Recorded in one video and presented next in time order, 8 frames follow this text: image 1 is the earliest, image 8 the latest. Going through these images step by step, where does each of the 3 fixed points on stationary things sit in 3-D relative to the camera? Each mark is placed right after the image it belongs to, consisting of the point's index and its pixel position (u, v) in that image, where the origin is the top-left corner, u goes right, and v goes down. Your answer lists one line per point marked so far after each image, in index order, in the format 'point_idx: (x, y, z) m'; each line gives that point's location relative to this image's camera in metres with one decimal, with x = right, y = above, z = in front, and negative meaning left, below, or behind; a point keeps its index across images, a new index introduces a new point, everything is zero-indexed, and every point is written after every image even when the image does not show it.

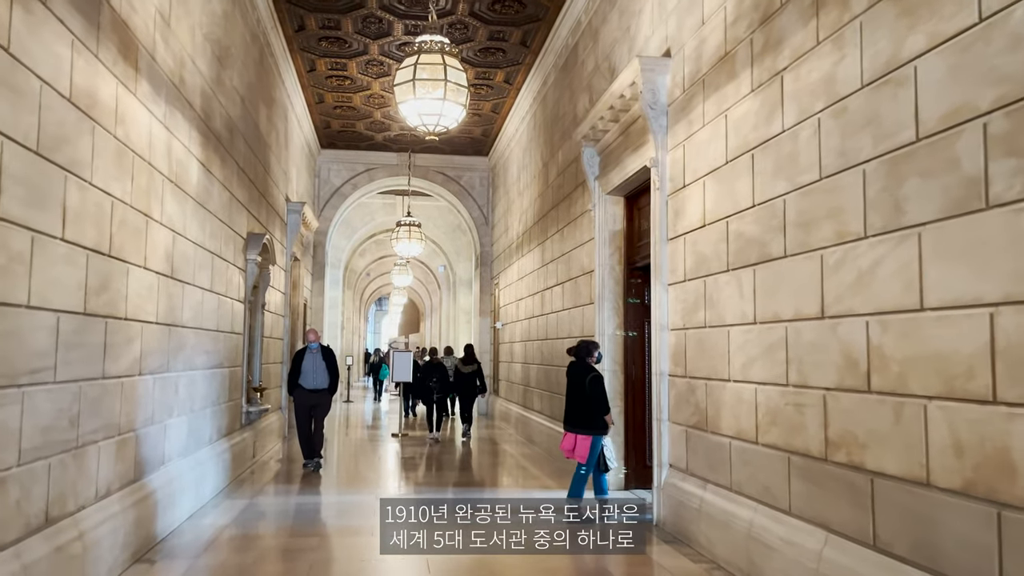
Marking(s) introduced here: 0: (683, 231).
0: (+1.1, +0.4, +5.2) m
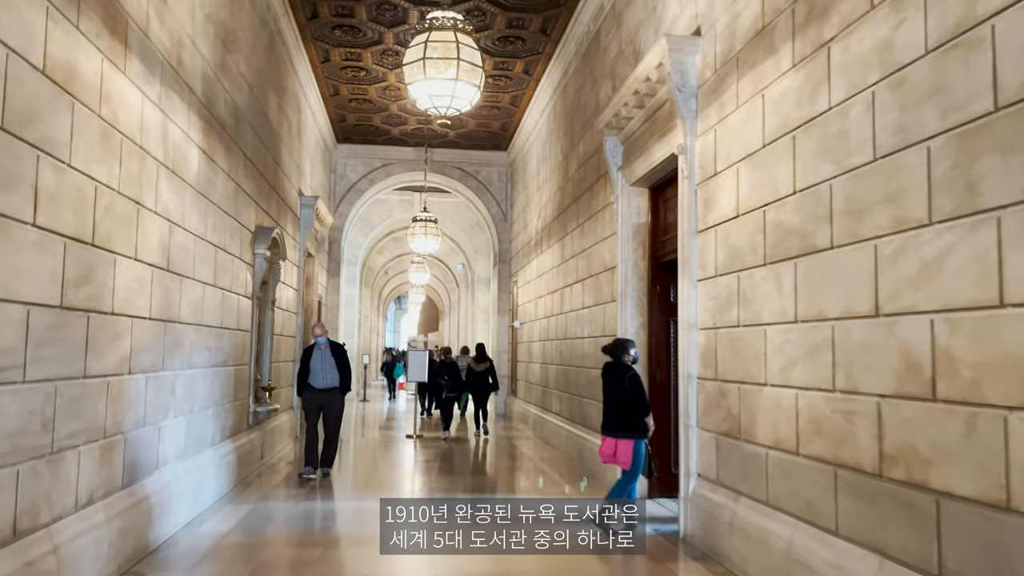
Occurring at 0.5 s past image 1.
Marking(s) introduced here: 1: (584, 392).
0: (+1.2, +0.4, +4.8) m
1: (+0.7, -1.1, +8.2) m
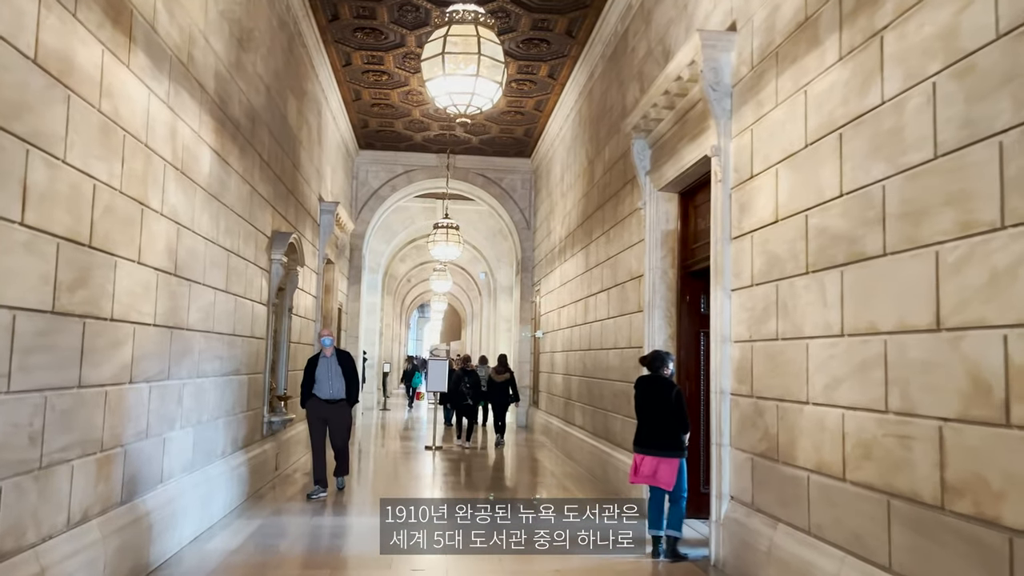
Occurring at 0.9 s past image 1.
0: (+1.4, +0.3, +4.5) m
1: (+1.0, -1.2, +7.9) m
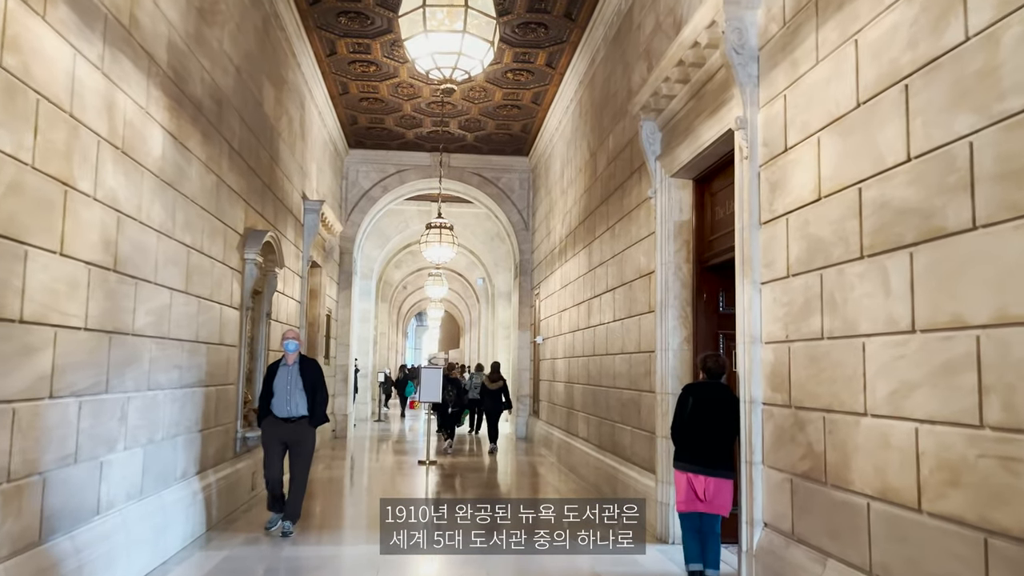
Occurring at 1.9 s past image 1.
0: (+1.3, +0.4, +3.9) m
1: (+0.9, -1.2, +7.3) m
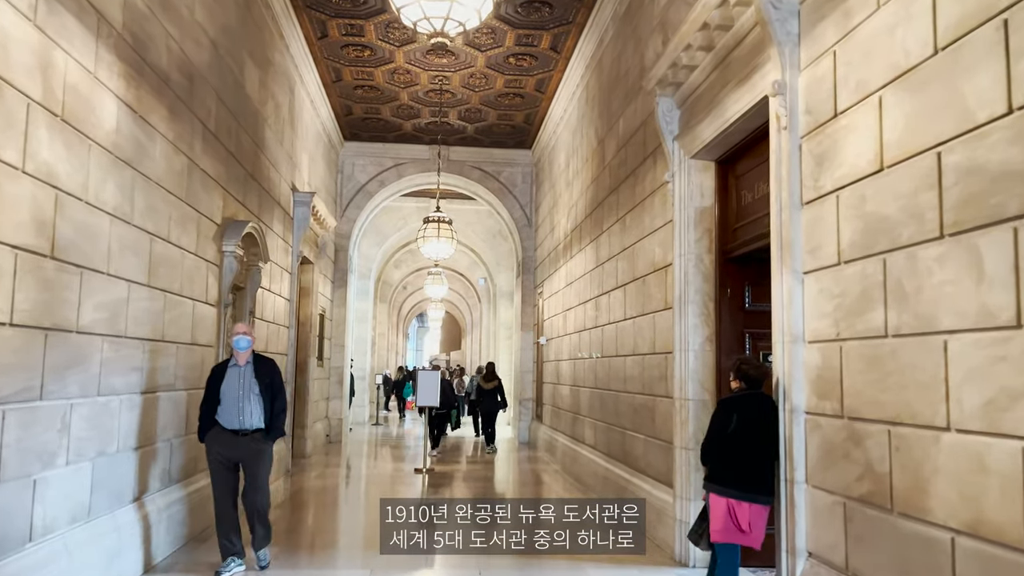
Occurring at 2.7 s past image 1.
0: (+1.3, +0.4, +3.3) m
1: (+1.0, -1.1, +6.7) m
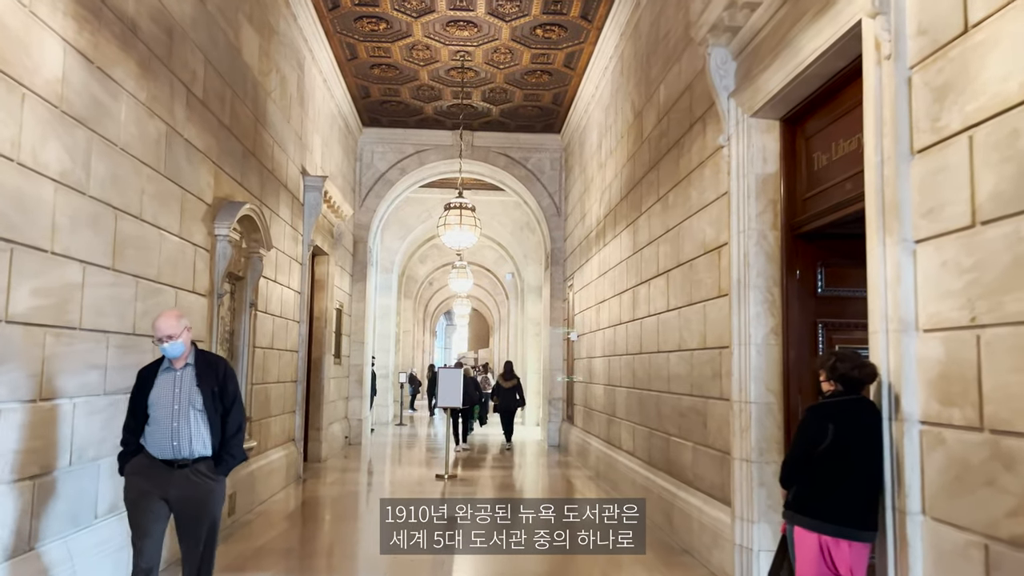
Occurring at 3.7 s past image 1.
0: (+1.4, +0.5, +2.5) m
1: (+1.2, -1.0, +5.9) m
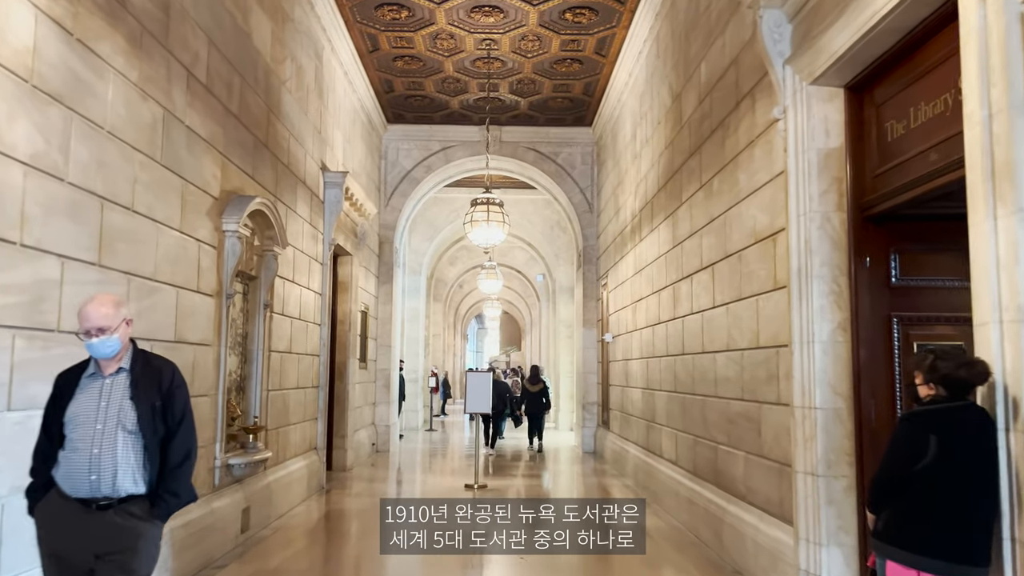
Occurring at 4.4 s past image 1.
0: (+1.5, +0.6, +2.0) m
1: (+1.4, -1.0, +5.4) m
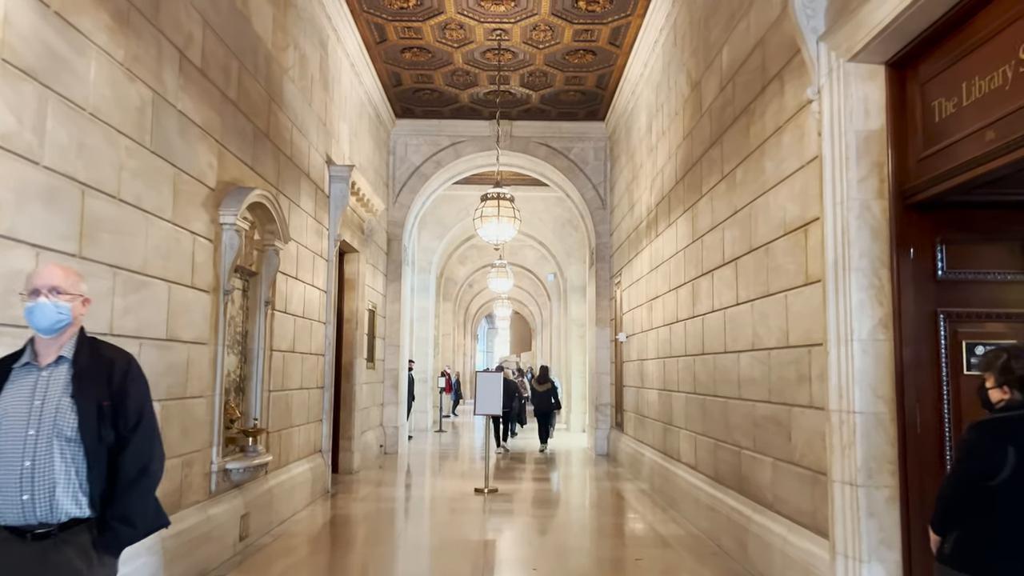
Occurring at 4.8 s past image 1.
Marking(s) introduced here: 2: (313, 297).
0: (+1.5, +0.6, +1.7) m
1: (+1.5, -1.0, +5.1) m
2: (-1.8, -0.1, +7.3) m
